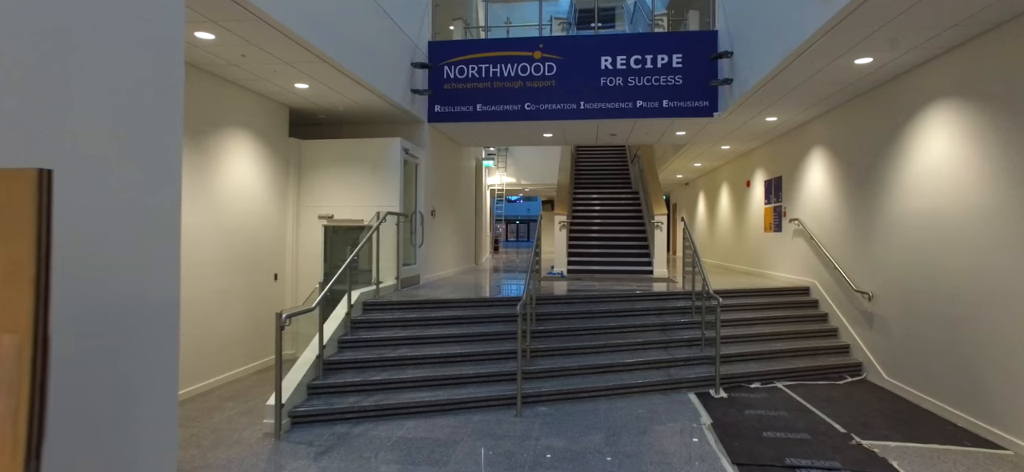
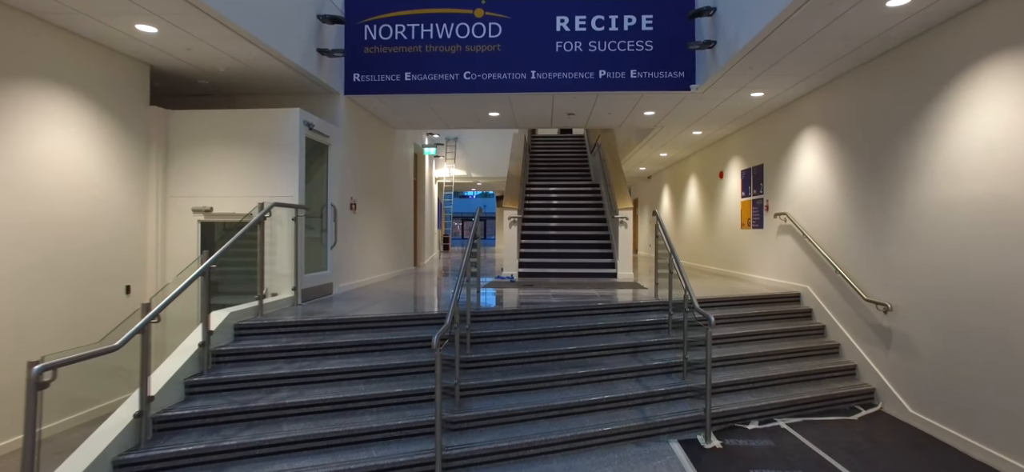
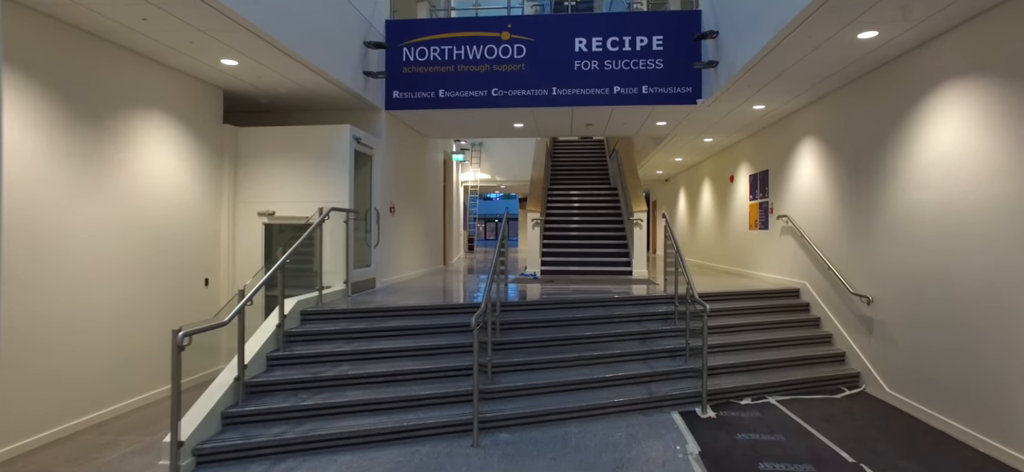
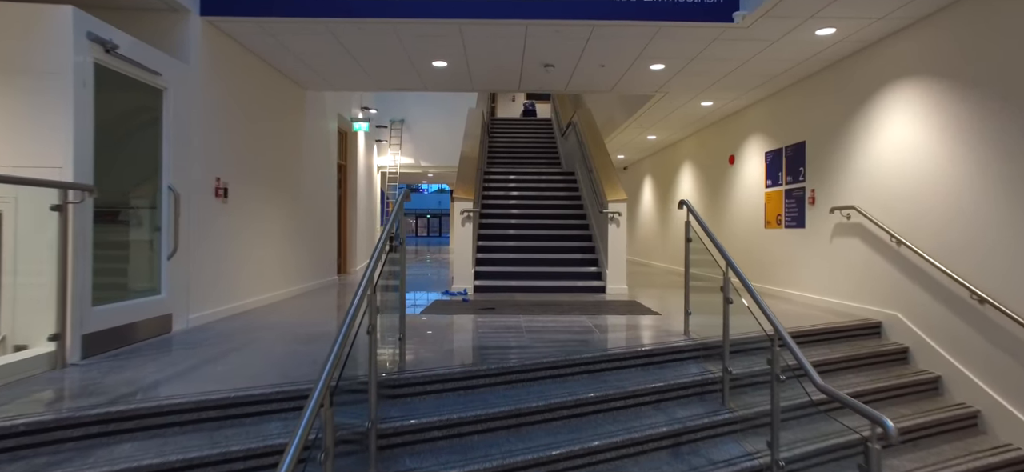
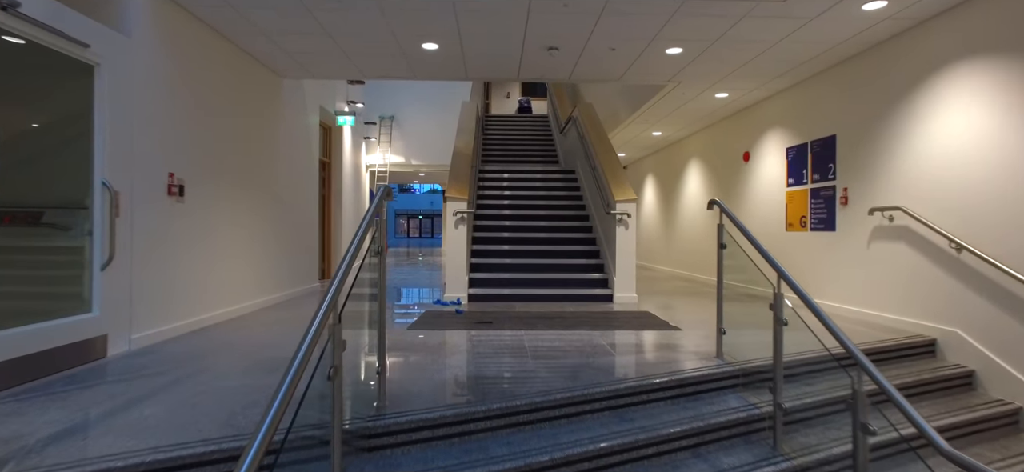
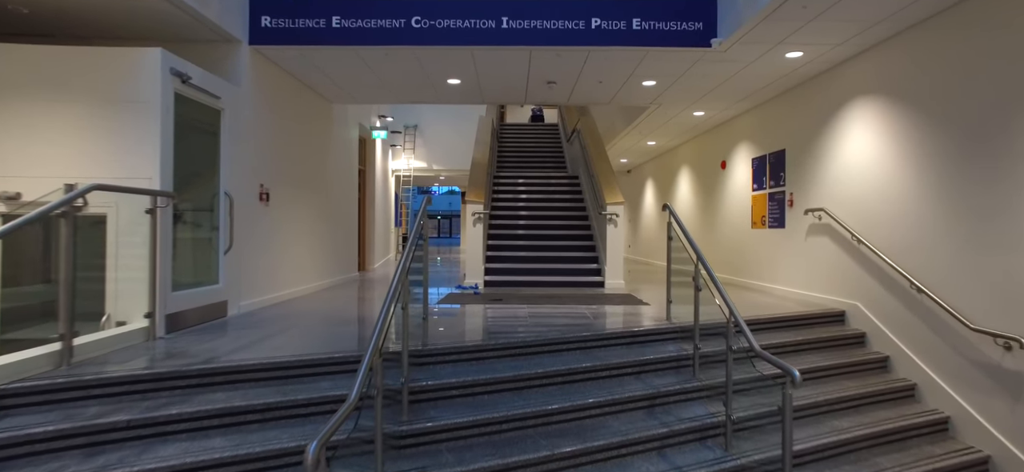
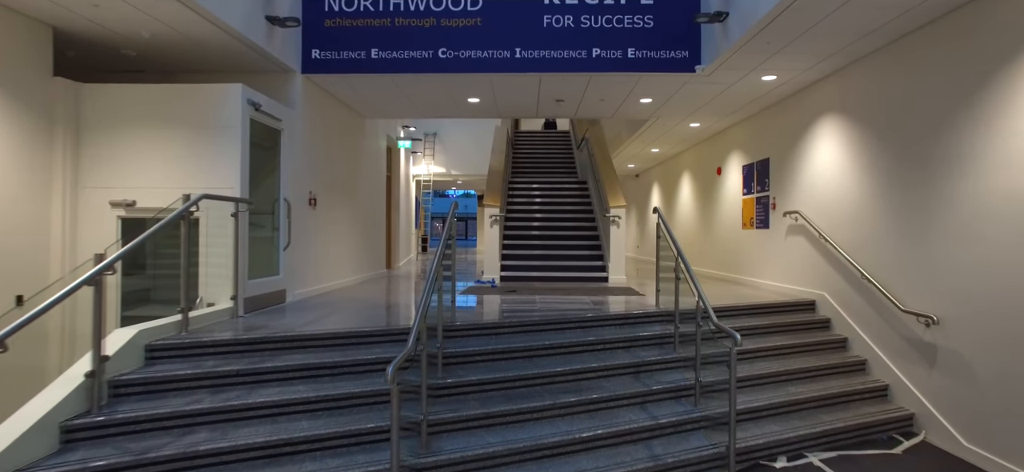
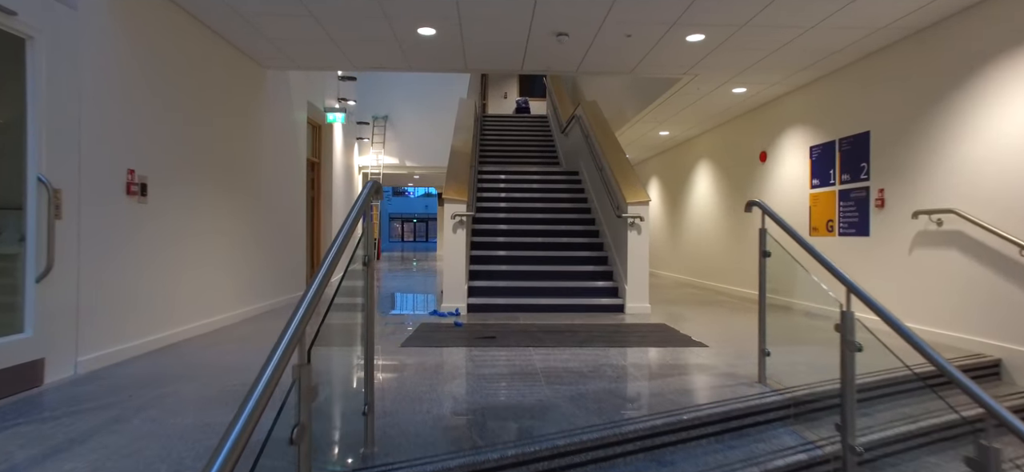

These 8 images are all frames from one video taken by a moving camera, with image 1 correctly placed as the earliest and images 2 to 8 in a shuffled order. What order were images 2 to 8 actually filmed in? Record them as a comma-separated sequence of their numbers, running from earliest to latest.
3, 2, 7, 6, 4, 5, 8
